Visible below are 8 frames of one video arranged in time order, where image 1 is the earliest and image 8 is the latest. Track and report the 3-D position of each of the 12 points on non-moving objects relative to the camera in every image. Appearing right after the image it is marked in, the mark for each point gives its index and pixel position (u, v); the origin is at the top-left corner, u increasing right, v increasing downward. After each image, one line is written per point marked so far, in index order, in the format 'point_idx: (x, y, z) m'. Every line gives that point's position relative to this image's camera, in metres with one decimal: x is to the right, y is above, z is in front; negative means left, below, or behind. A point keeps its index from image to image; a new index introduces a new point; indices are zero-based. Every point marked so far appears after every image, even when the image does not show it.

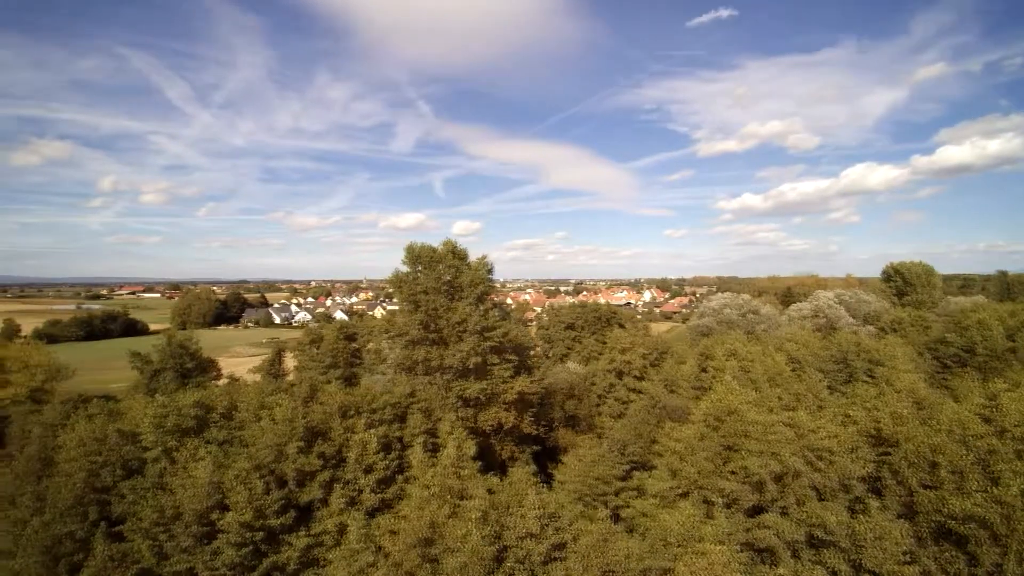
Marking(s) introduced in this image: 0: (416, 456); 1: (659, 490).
0: (-2.6, -4.8, +15.2) m
1: (+3.9, -5.0, +13.1) m
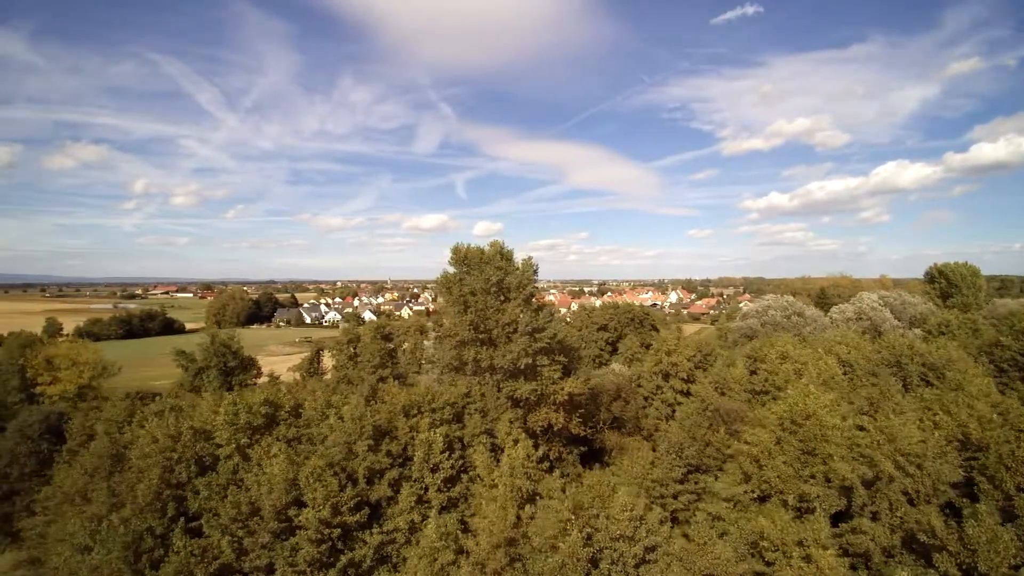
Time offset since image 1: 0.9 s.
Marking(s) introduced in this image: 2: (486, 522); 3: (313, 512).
0: (-0.8, -4.8, +15.3) m
1: (+5.6, -5.0, +12.9) m
2: (-0.3, -4.9, +11.1) m
3: (-4.4, -5.1, +11.8) m
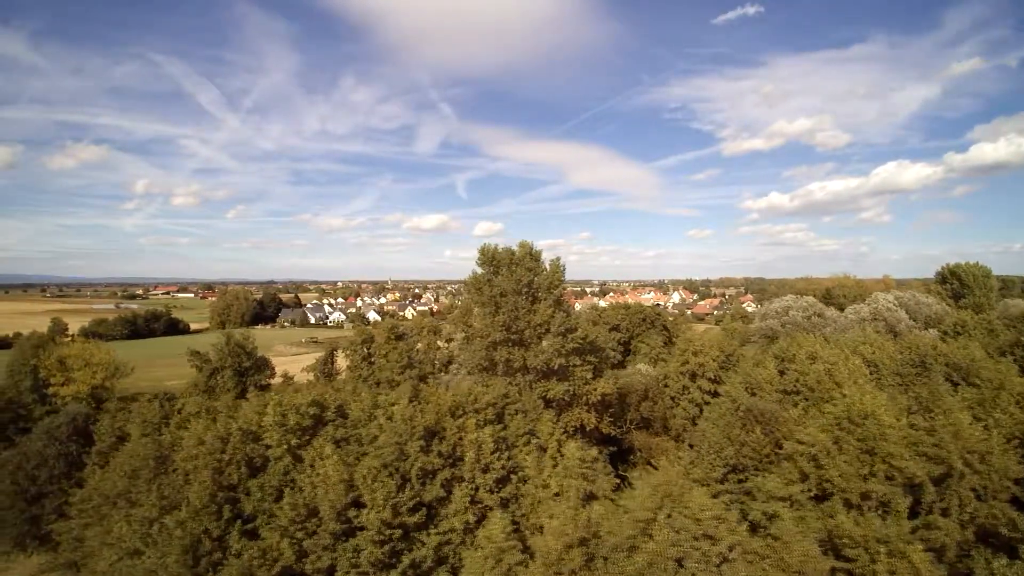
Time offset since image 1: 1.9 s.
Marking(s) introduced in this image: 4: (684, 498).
0: (+0.6, -4.8, +15.2) m
1: (+6.9, -5.0, +12.9) m
2: (+1.1, -5.0, +11.1) m
3: (-3.1, -5.1, +11.8) m
4: (+3.8, -4.5, +11.2) m
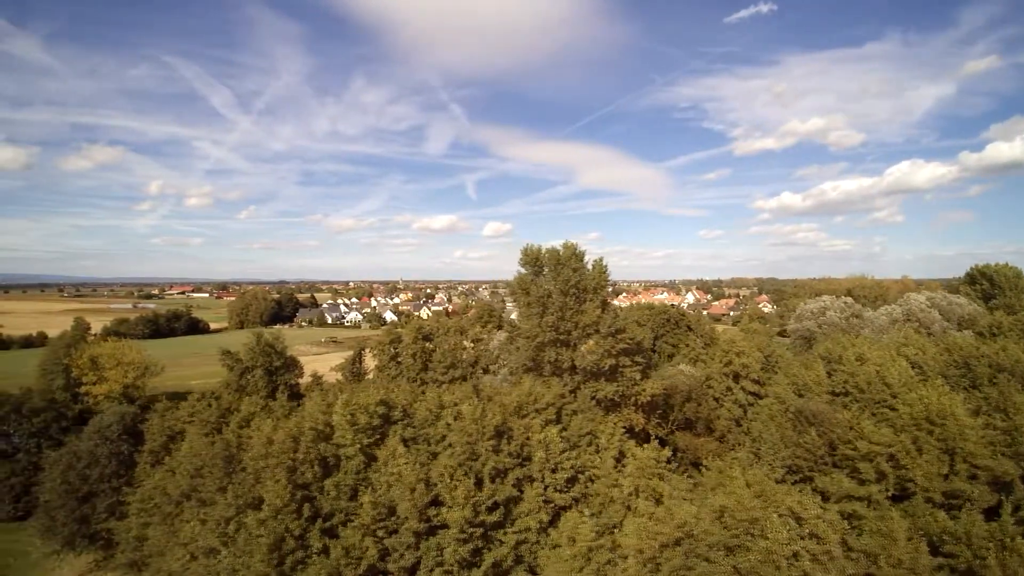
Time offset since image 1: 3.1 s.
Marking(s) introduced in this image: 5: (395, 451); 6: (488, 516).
0: (+2.5, -4.9, +15.2) m
1: (+8.8, -5.0, +12.8) m
2: (+2.9, -5.0, +11.0) m
3: (-1.2, -5.1, +11.9) m
4: (+5.6, -4.5, +11.2) m
5: (-3.1, -4.3, +13.7) m
6: (-0.6, -5.4, +12.3) m
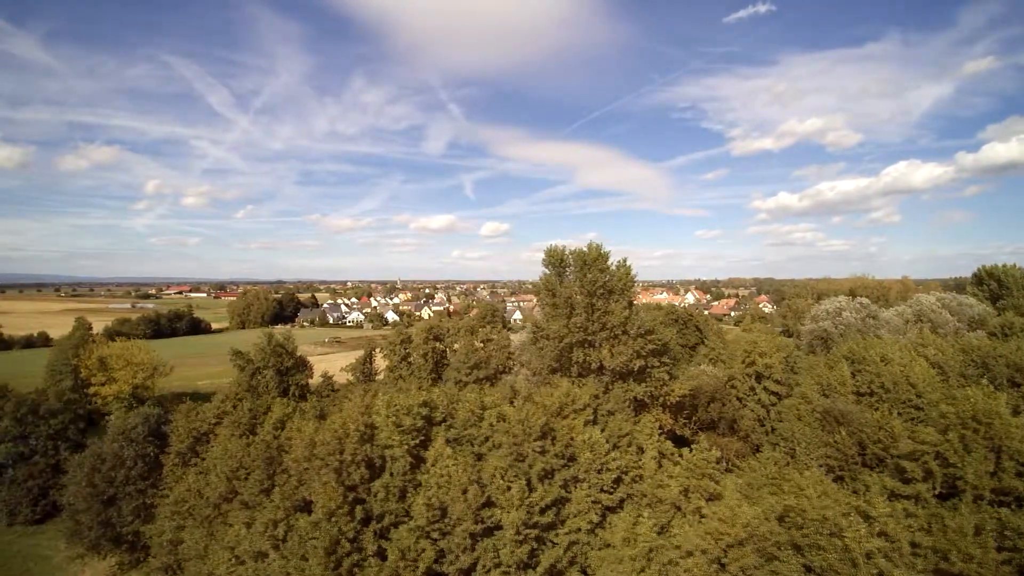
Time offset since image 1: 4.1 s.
0: (+3.7, -4.9, +15.2) m
1: (+10.0, -5.1, +12.8) m
2: (+4.1, -5.0, +11.1) m
3: (0.0, -5.1, +11.9) m
4: (+6.9, -4.5, +11.2) m
5: (-1.8, -4.3, +13.7) m
6: (+0.7, -5.4, +12.3) m
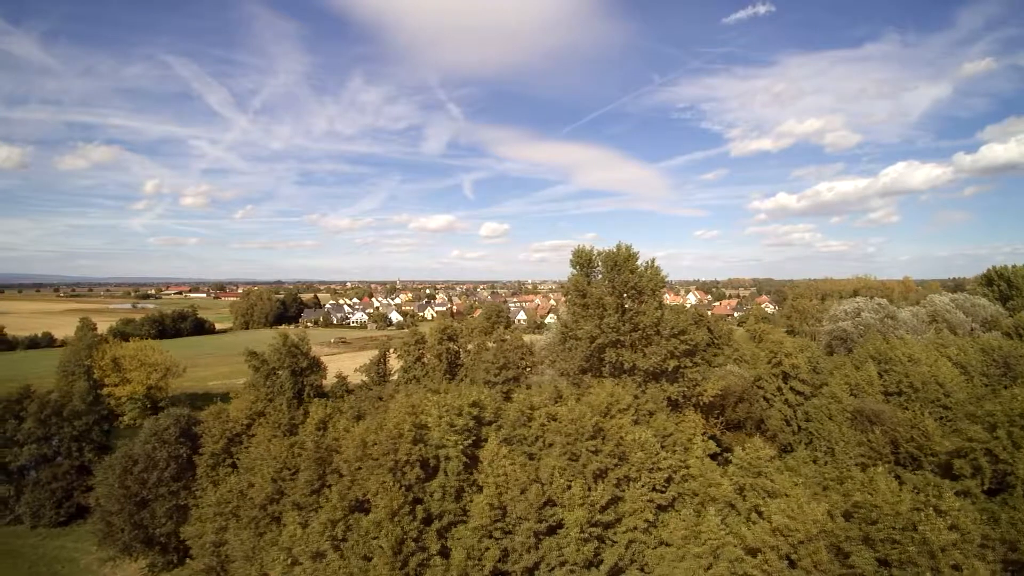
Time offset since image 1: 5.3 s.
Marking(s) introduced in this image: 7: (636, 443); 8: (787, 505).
0: (+5.1, -4.9, +15.3) m
1: (+11.5, -5.1, +13.0) m
2: (+5.6, -5.0, +11.2) m
3: (+1.4, -5.2, +11.9) m
4: (+8.3, -4.6, +11.3) m
5: (-0.4, -4.3, +13.8) m
6: (+2.1, -5.4, +12.4) m
7: (+3.4, -4.3, +14.4) m
8: (+6.1, -4.9, +11.5) m
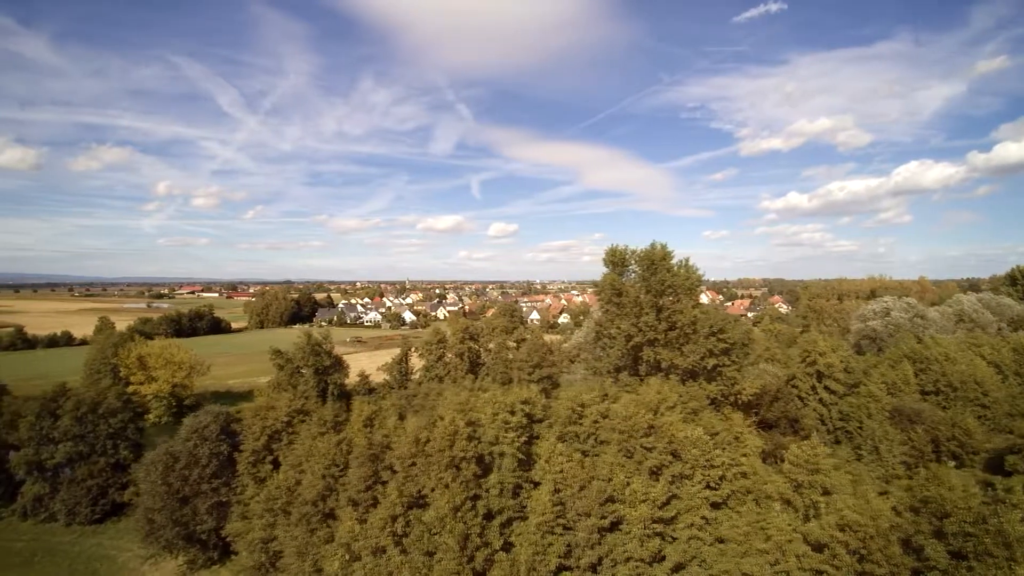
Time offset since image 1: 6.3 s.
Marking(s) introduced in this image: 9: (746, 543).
0: (+6.6, -4.9, +15.4) m
1: (+12.9, -5.1, +12.9) m
2: (+7.0, -5.0, +11.2) m
3: (+2.9, -5.1, +12.0) m
4: (+9.8, -4.5, +11.3) m
5: (+1.1, -4.3, +13.9) m
6: (+3.6, -5.4, +12.4) m
7: (+4.9, -4.2, +14.5) m
8: (+7.5, -4.8, +11.5) m
9: (+5.5, -6.0, +12.3) m
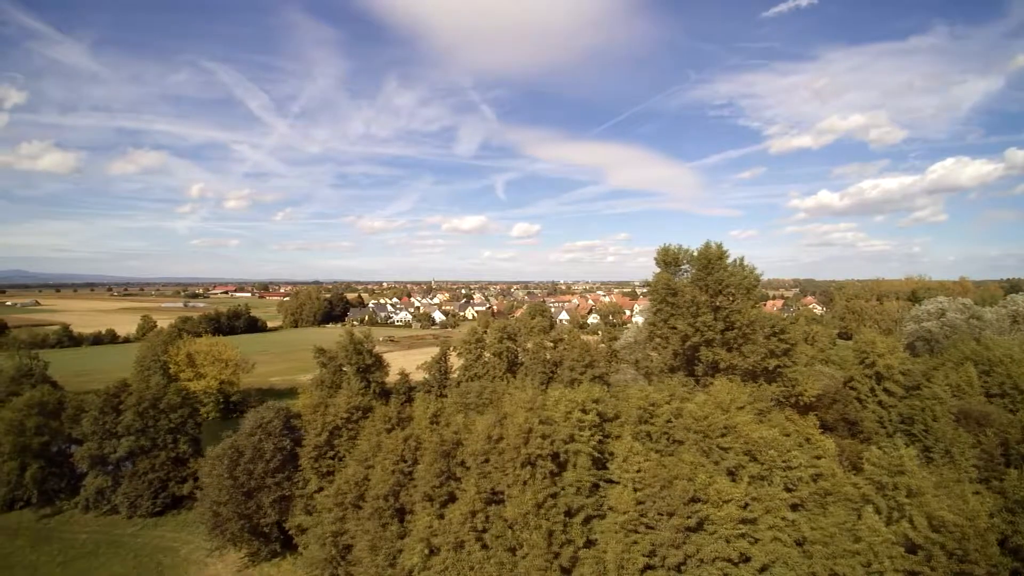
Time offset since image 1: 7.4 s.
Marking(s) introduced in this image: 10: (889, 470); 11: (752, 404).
0: (+8.7, -4.9, +15.2) m
1: (+14.9, -5.1, +12.5) m
2: (+8.9, -5.0, +11.0) m
3: (+4.9, -5.1, +12.0) m
4: (+11.7, -4.5, +11.0) m
5: (+3.1, -4.3, +14.0) m
6: (+5.6, -5.4, +12.4) m
7: (+7.0, -4.2, +14.4) m
8: (+9.5, -4.8, +11.4) m
9: (+7.5, -6.0, +12.2) m
10: (+9.7, -4.9, +13.6) m
11: (+7.9, -3.9, +17.3) m
